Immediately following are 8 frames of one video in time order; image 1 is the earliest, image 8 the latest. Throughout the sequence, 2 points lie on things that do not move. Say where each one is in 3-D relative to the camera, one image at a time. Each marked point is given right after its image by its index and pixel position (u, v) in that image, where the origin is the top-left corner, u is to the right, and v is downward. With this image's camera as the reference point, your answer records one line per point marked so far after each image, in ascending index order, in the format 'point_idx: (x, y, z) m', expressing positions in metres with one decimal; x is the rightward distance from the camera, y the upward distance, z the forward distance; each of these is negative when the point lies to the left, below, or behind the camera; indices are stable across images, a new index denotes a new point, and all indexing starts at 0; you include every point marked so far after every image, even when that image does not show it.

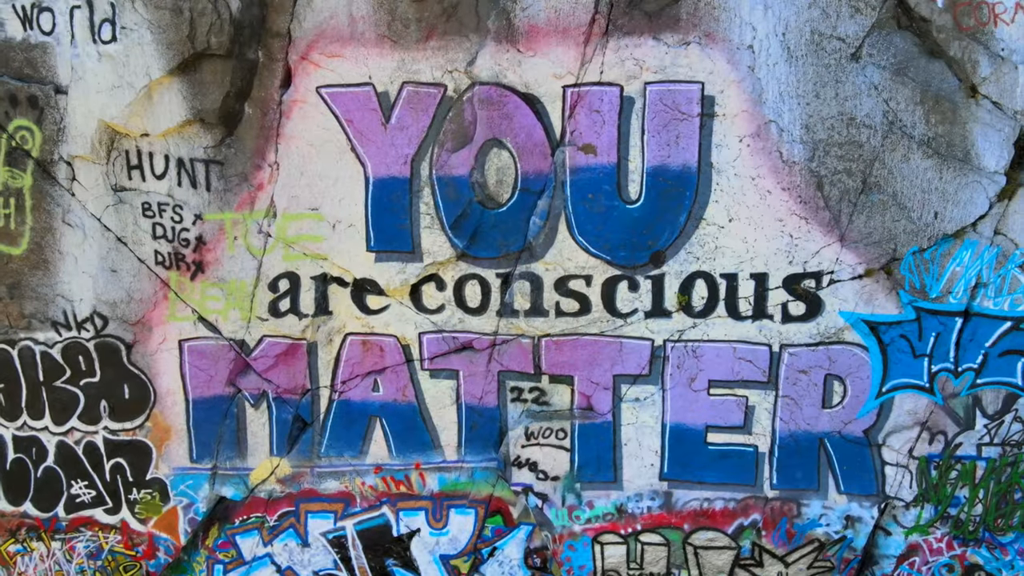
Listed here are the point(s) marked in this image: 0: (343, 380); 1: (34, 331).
0: (-0.8, -0.4, +3.4) m
1: (-2.1, -0.2, +3.4) m
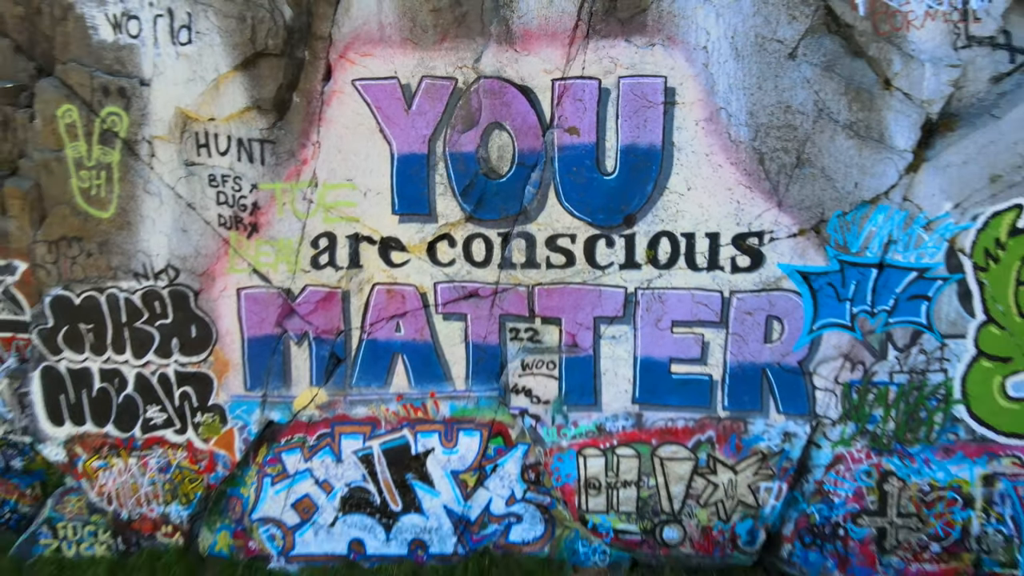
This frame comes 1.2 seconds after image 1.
0: (-0.8, -0.2, +4.2) m
1: (-2.1, +0.1, +4.2) m
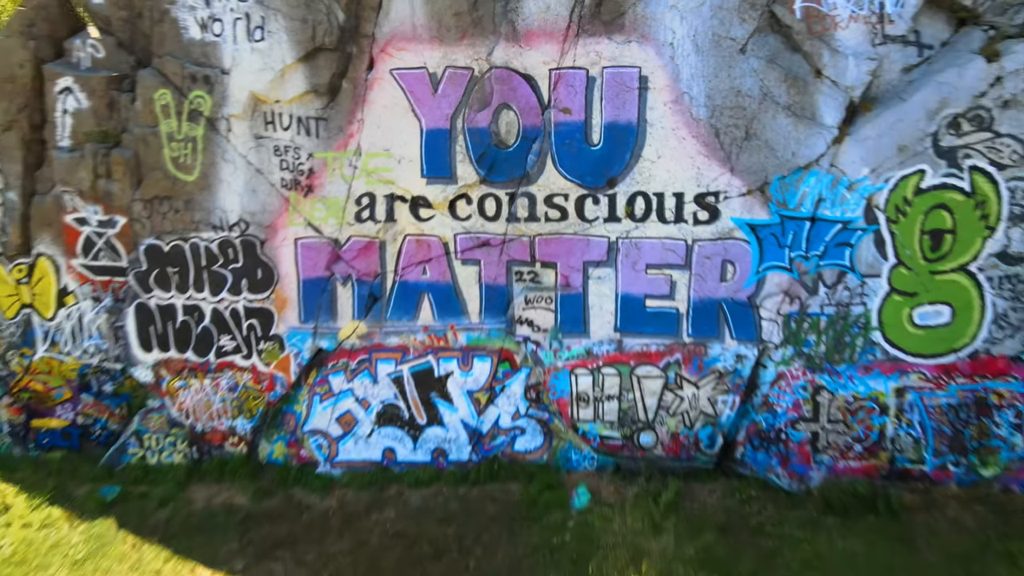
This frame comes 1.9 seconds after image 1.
0: (-0.7, +0.2, +5.1) m
1: (-2.1, +0.4, +5.1) m
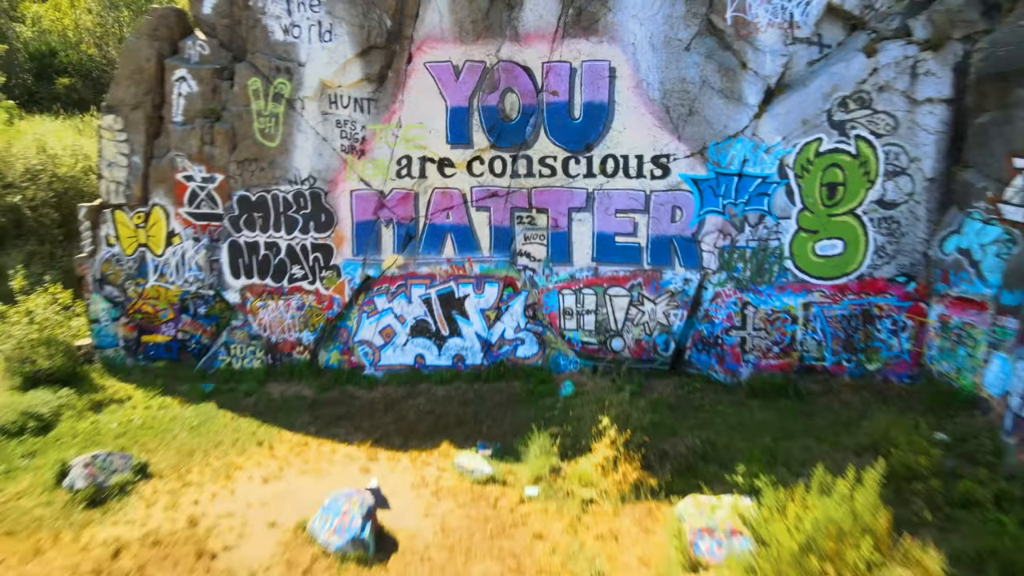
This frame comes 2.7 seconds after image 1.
0: (-0.7, +0.7, +6.8) m
1: (-2.1, +0.9, +6.8) m
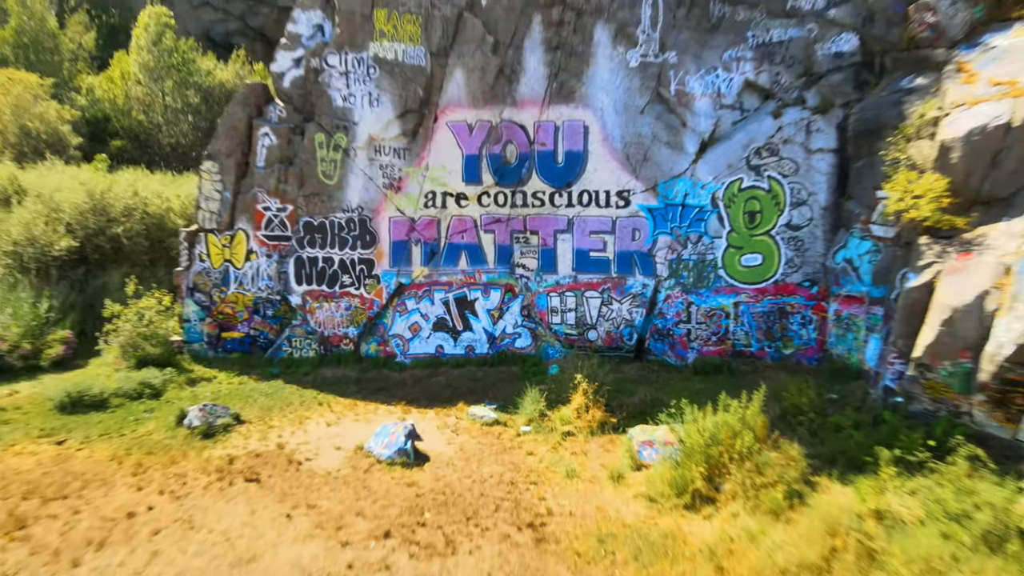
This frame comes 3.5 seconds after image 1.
0: (-0.7, +0.6, +8.9) m
1: (-2.1, +0.9, +8.9) m
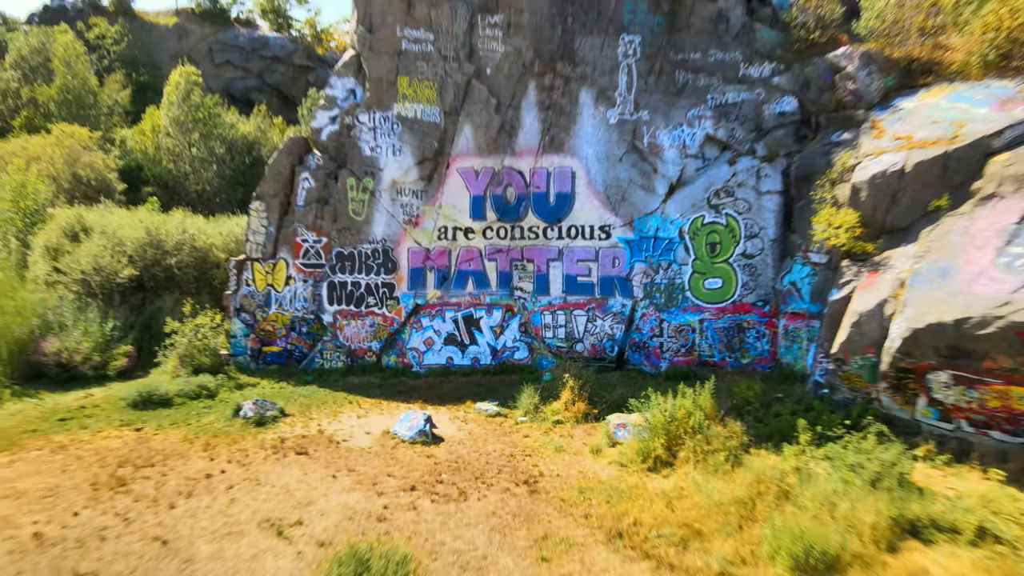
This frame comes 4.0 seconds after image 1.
0: (-0.7, +0.4, +10.5) m
1: (-2.1, +0.6, +10.6) m
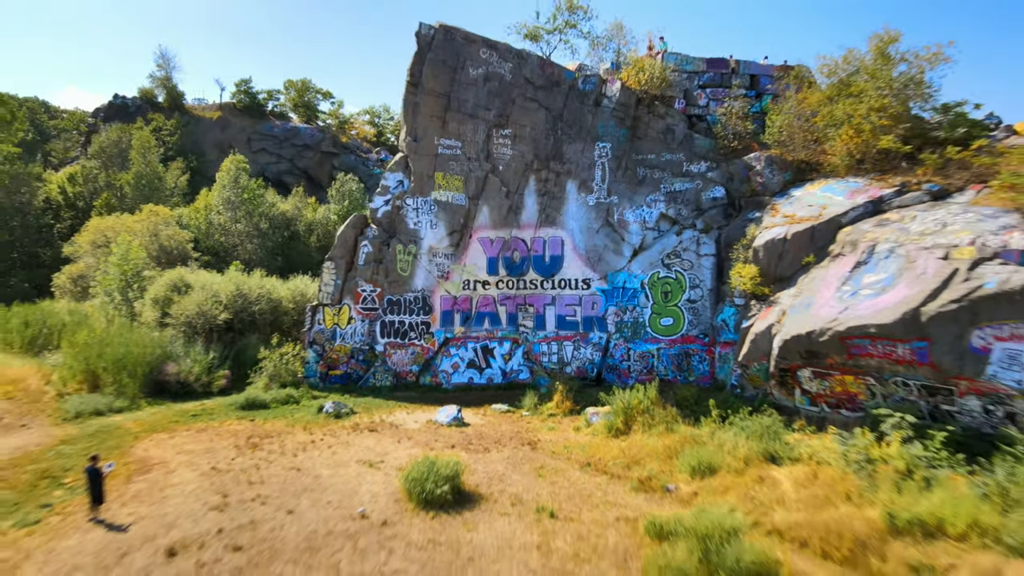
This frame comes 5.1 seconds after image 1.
0: (-0.6, -0.3, +14.2) m
1: (-2.0, -0.1, +14.2) m
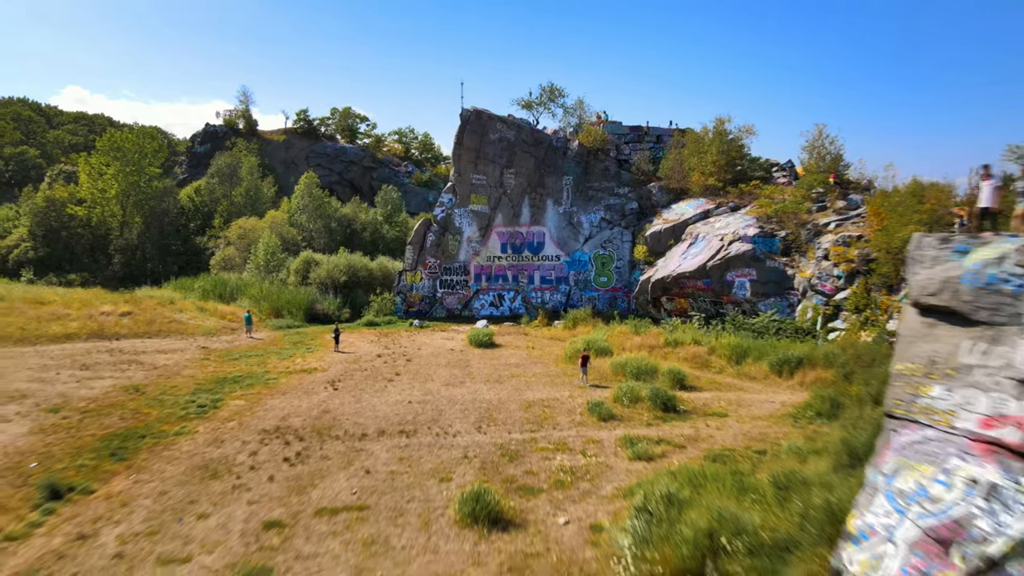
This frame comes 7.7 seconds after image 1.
0: (-0.5, +0.5, +24.6) m
1: (-1.9, +0.8, +24.6) m
